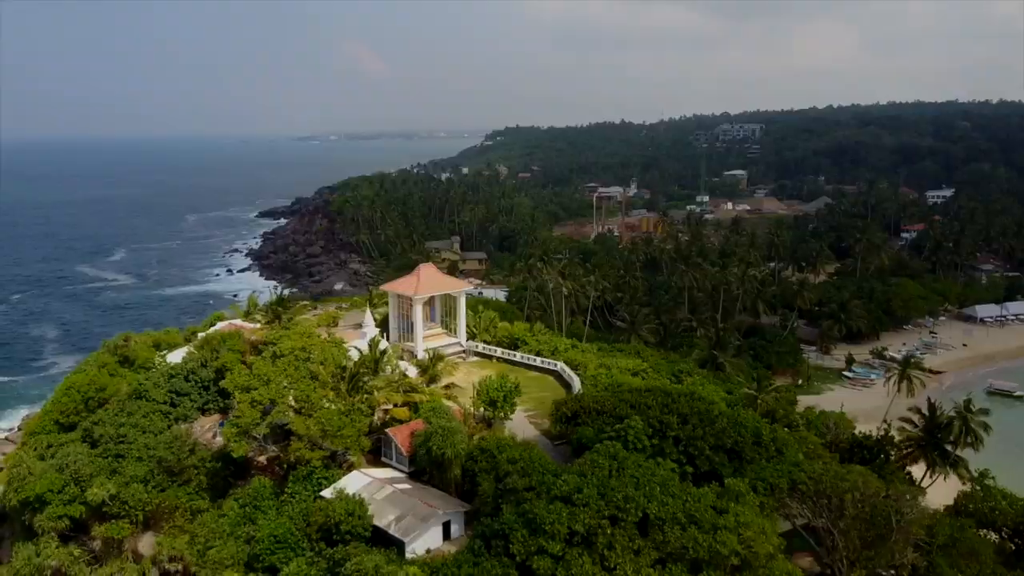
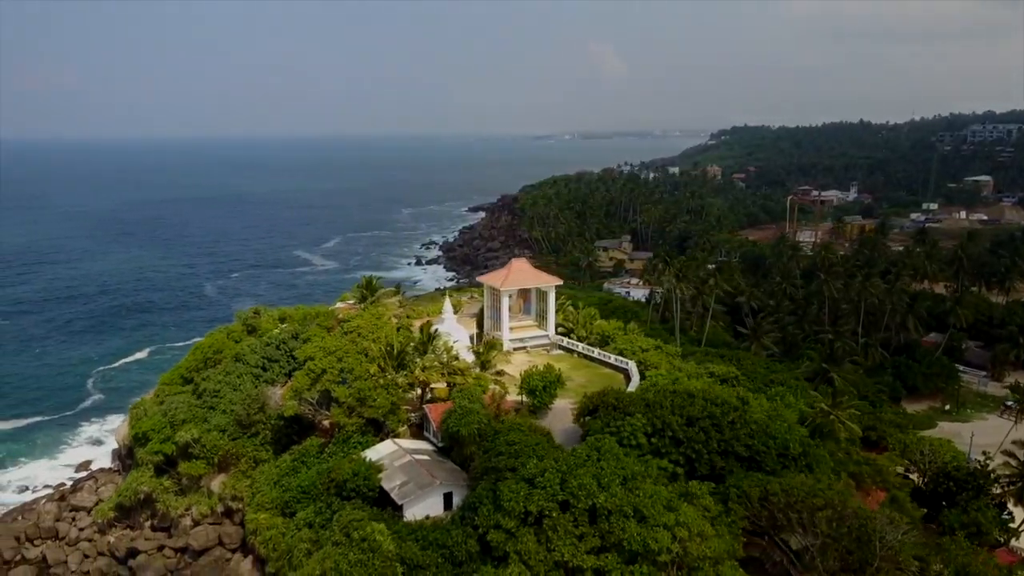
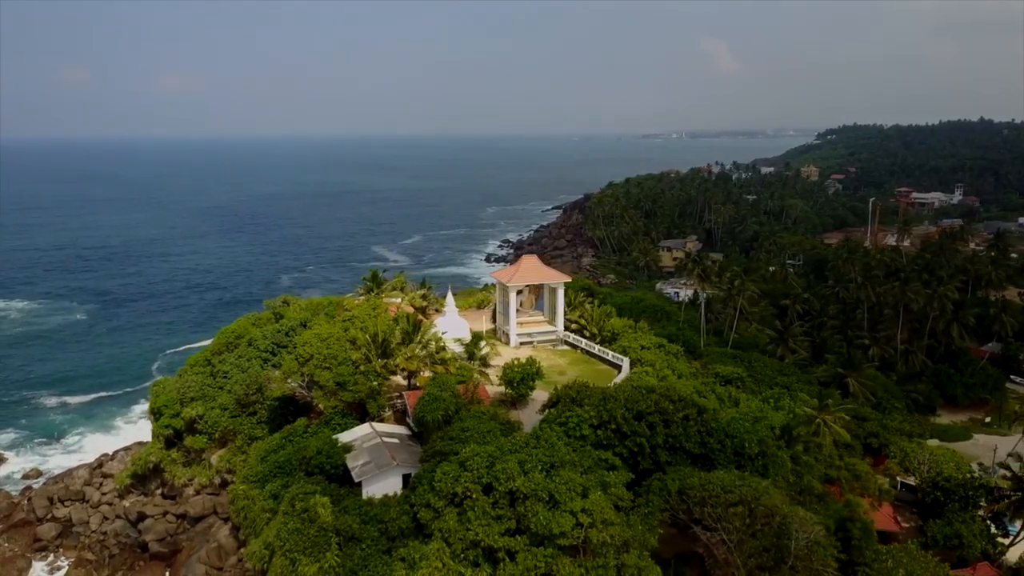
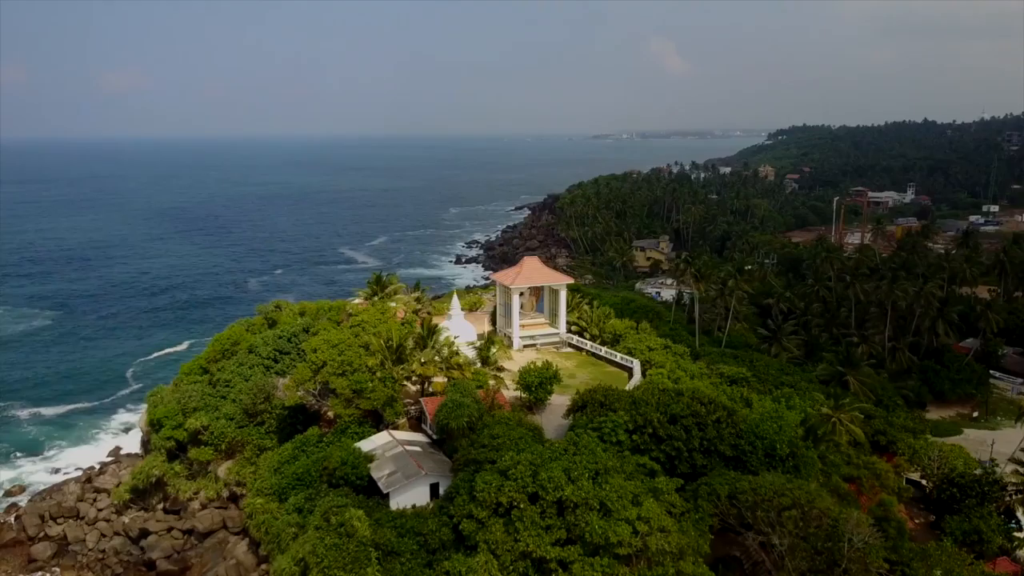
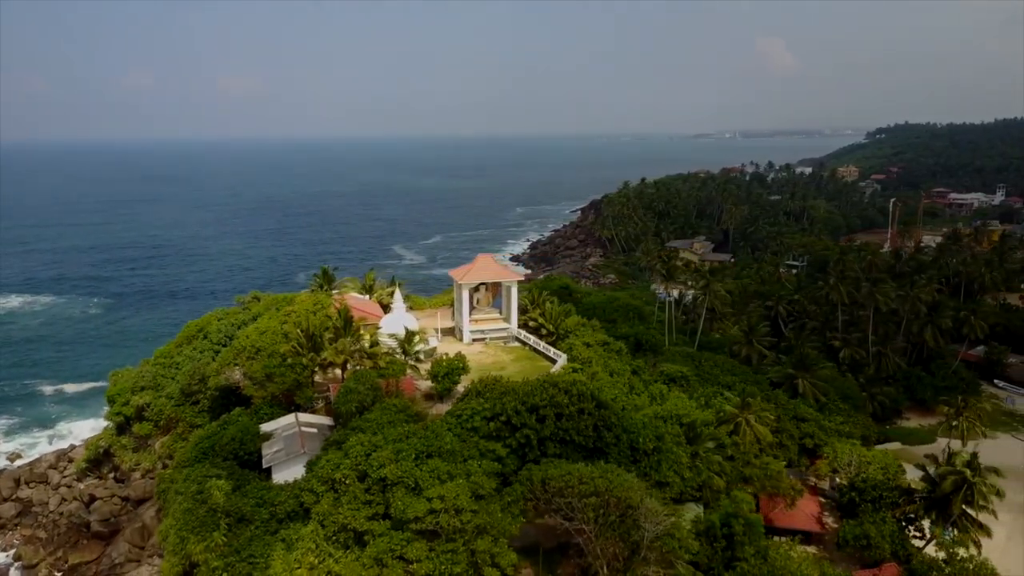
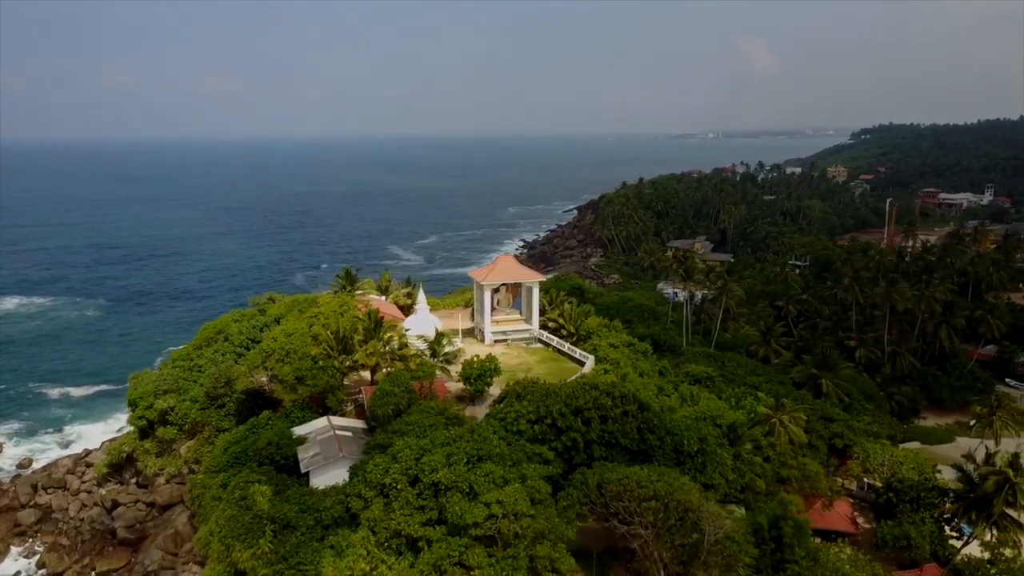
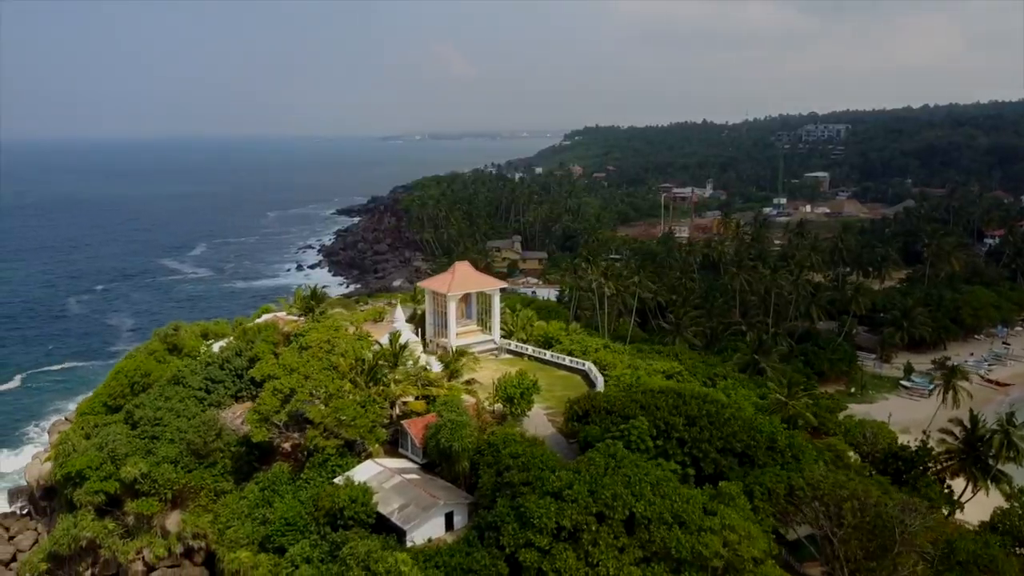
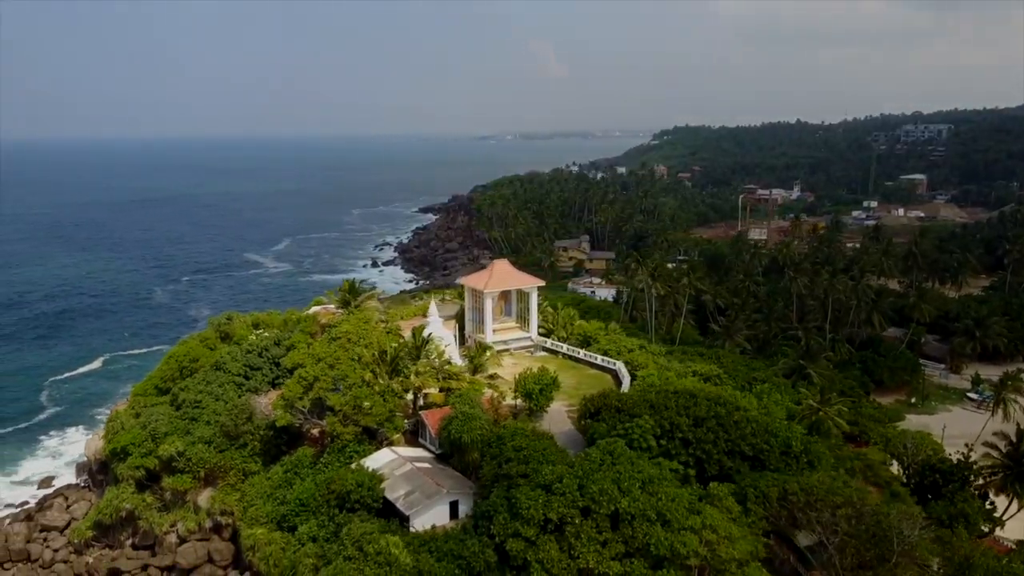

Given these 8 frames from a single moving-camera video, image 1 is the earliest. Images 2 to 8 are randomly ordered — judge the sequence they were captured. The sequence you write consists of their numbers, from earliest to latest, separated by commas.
7, 8, 2, 4, 3, 6, 5
